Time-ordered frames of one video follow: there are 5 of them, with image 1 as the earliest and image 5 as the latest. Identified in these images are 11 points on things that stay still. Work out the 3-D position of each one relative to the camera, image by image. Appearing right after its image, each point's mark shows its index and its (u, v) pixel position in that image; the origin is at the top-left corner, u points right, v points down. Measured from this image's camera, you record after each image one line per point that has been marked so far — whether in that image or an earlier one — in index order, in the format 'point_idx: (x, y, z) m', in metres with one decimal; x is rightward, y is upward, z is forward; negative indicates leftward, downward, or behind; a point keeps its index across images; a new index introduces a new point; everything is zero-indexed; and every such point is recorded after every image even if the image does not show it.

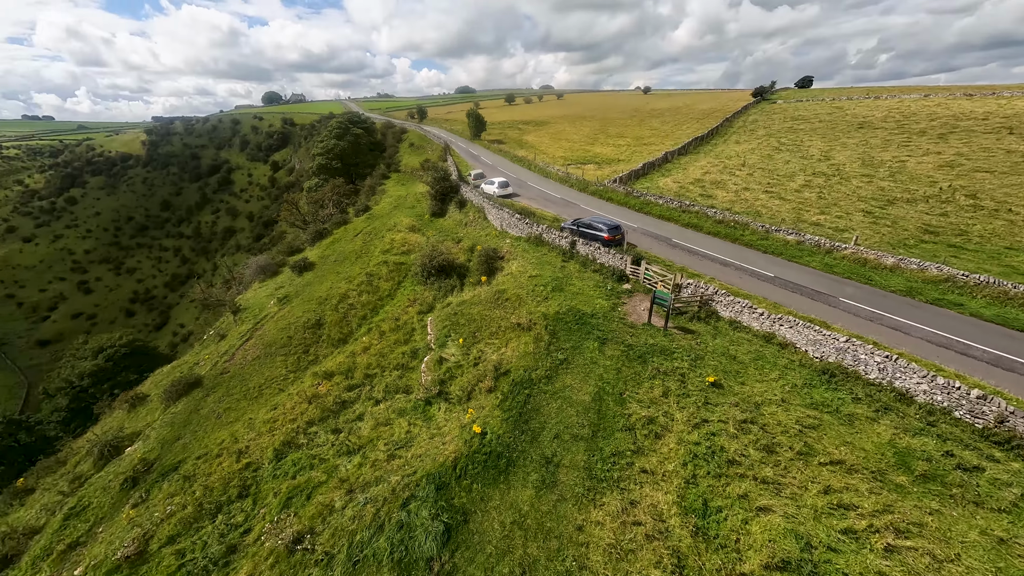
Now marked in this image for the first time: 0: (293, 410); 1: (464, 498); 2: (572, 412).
0: (-11.3, -6.1, +19.6) m
1: (-2.0, -8.4, +15.9) m
2: (+3.1, -6.3, +19.2) m
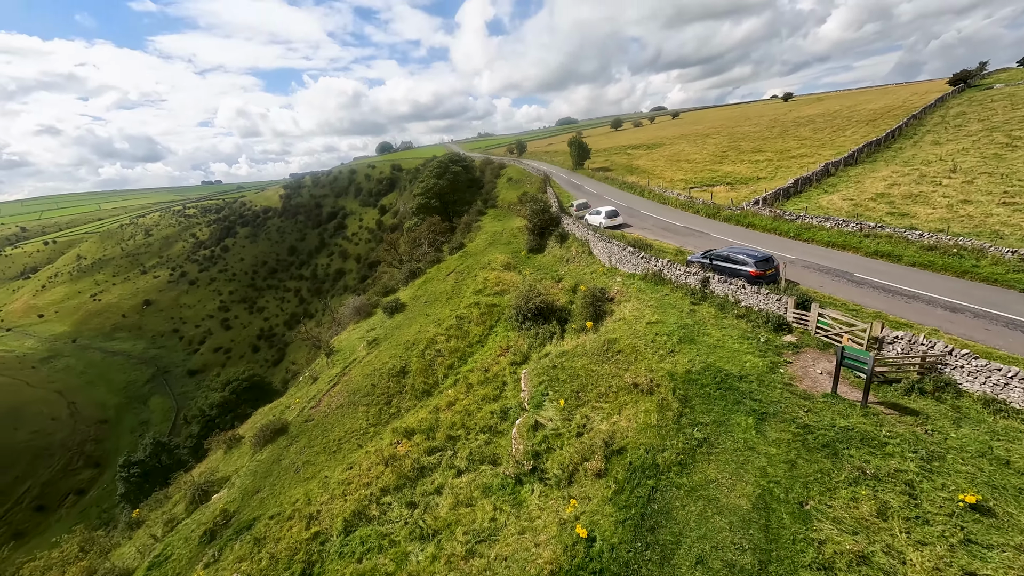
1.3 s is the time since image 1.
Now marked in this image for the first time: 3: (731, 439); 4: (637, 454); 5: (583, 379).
0: (-6.4, -8.2, +17.2) m
1: (+1.5, -10.1, +11.0) m
2: (+7.4, -8.2, +13.0) m
3: (+9.1, -6.3, +15.6) m
4: (+5.2, -6.7, +15.5) m
5: (+3.7, -4.7, +19.7) m
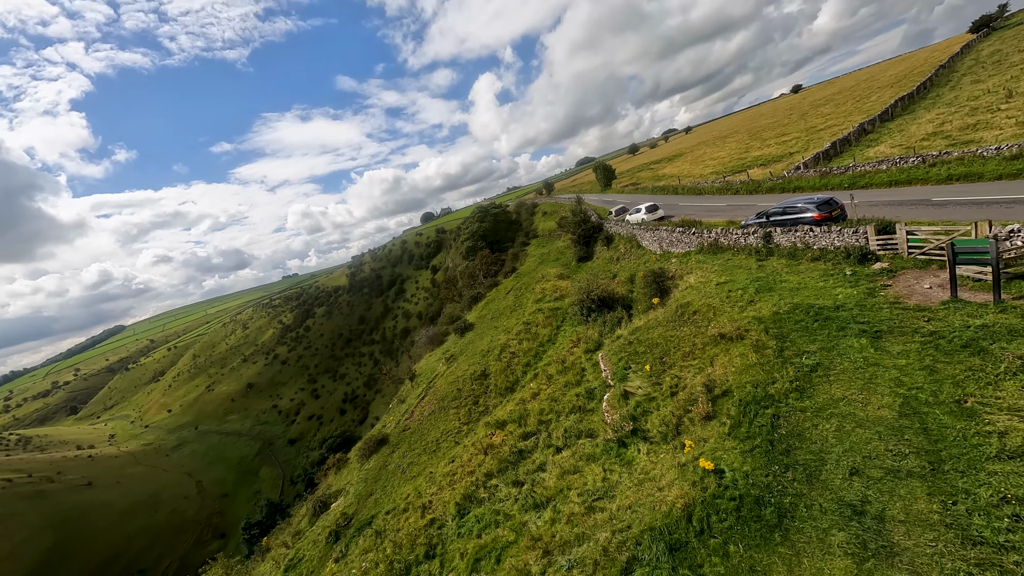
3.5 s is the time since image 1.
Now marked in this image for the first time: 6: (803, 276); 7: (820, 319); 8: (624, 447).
0: (-1.9, -7.9, +16.9) m
1: (+5.3, -7.1, +9.7) m
2: (+10.9, -4.5, +11.4) m
3: (+12.7, -2.7, +14.1) m
4: (+8.9, -3.9, +14.4) m
5: (+7.7, -2.9, +19.0) m
6: (+15.0, +0.6, +19.5) m
7: (+13.4, -1.3, +16.4) m
8: (+4.5, -6.4, +15.1) m
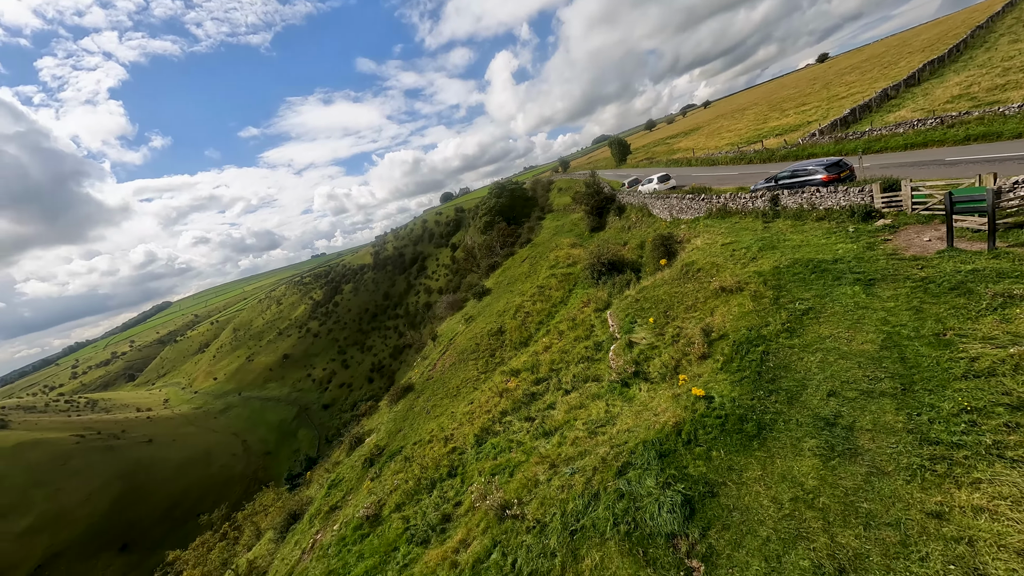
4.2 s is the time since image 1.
0: (-1.3, -5.8, +18.7) m
1: (+5.6, -5.3, +11.1) m
2: (+11.3, -2.5, +12.5) m
3: (+13.1, -0.6, +15.0) m
4: (+9.4, -1.9, +15.5) m
5: (+8.4, -0.7, +20.1) m
6: (+15.7, +2.9, +20.1) m
7: (+13.9, +0.8, +17.2) m
8: (+5.0, -4.3, +16.5) m
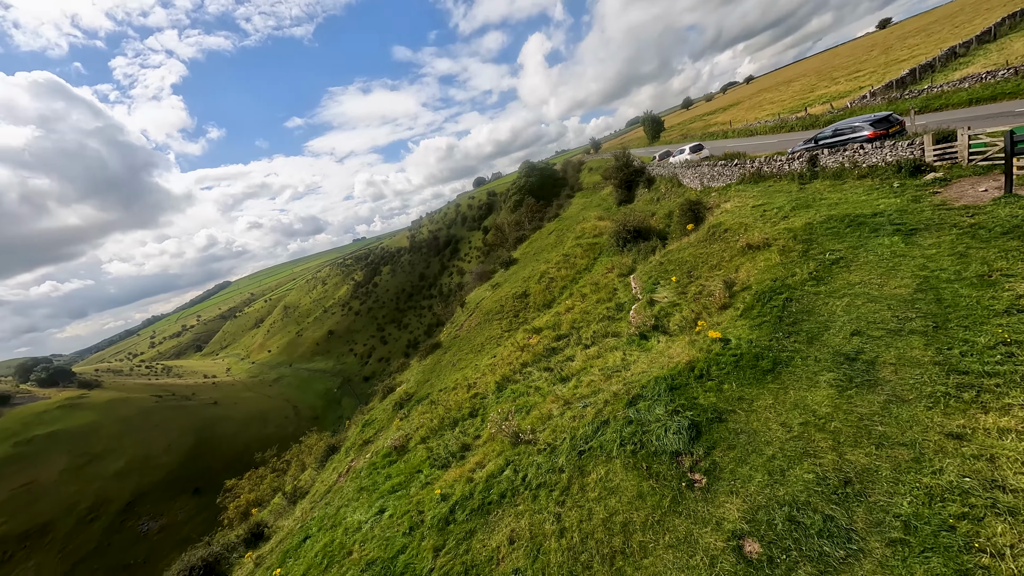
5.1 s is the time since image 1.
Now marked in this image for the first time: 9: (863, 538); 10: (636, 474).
0: (-0.2, -3.6, +19.4) m
1: (+5.9, -3.3, +11.2) m
2: (+11.8, -0.6, +12.0) m
3: (+13.8, +1.3, +14.3) m
4: (+10.2, +0.1, +15.2) m
5: (+9.6, +1.4, +19.9) m
6: (+16.9, +4.9, +19.1) m
7: (+14.9, +2.8, +16.4) m
8: (+5.9, -2.3, +16.6) m
9: (+6.7, -4.8, +7.2) m
10: (+3.3, -4.9, +9.9) m
